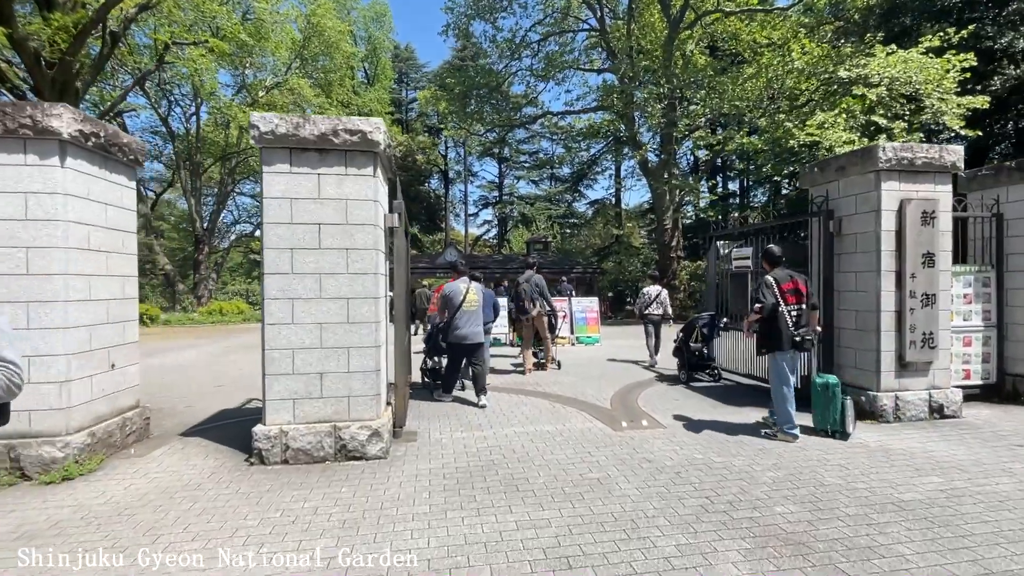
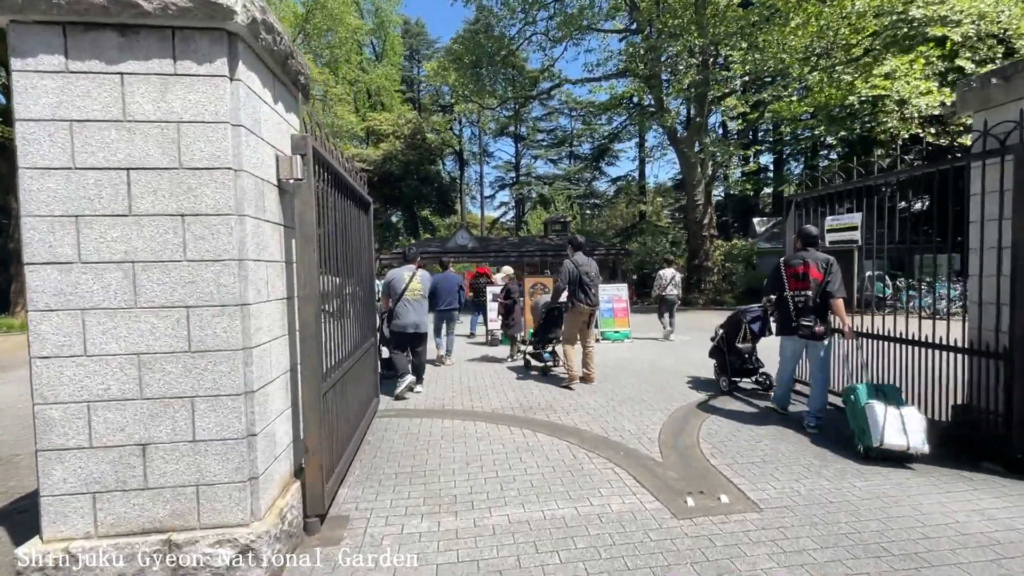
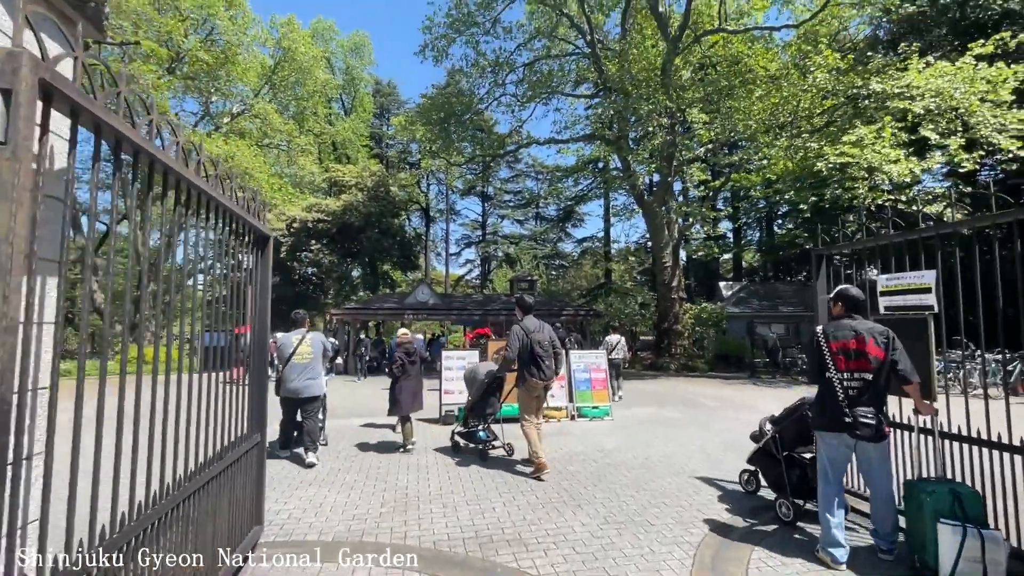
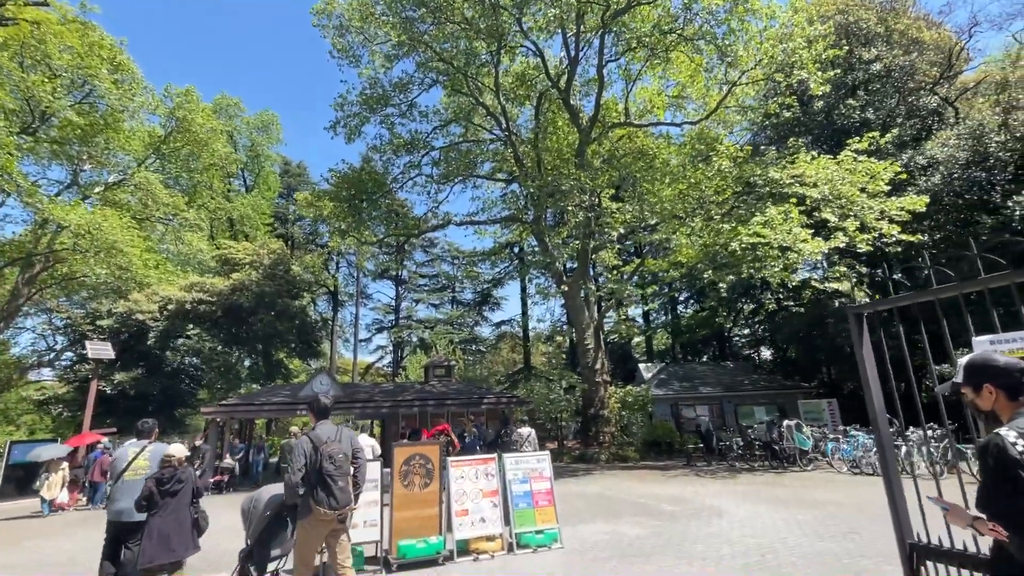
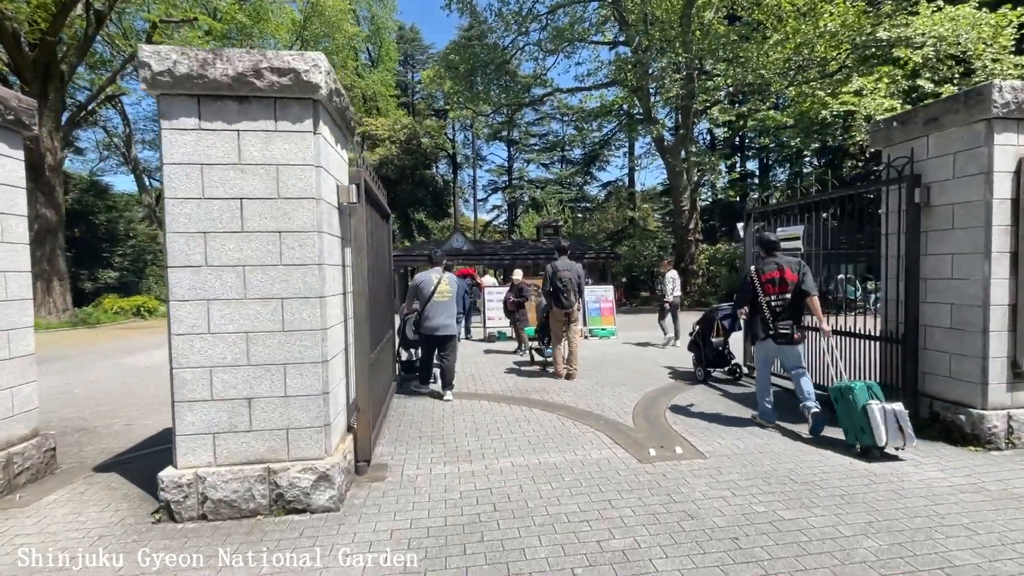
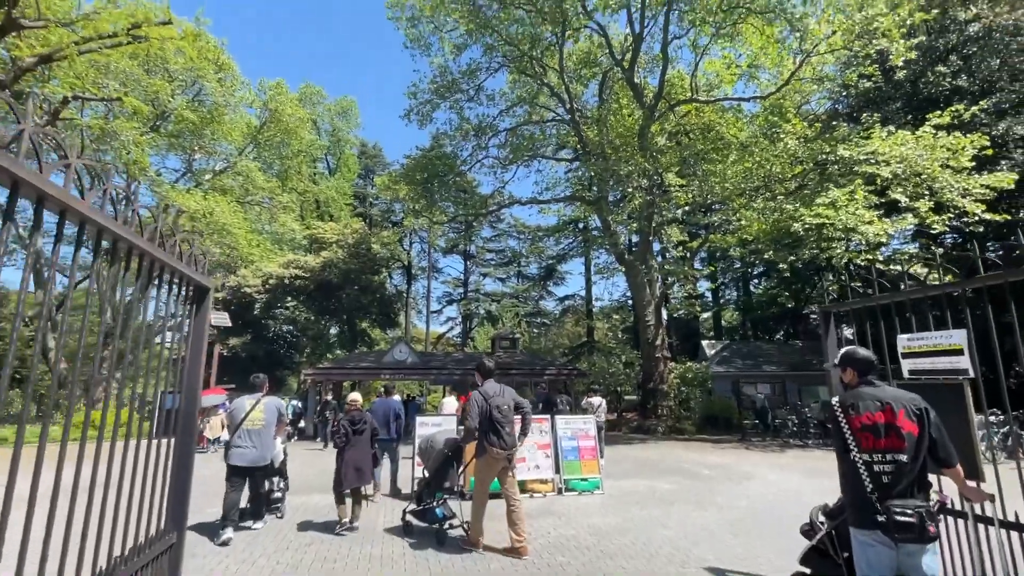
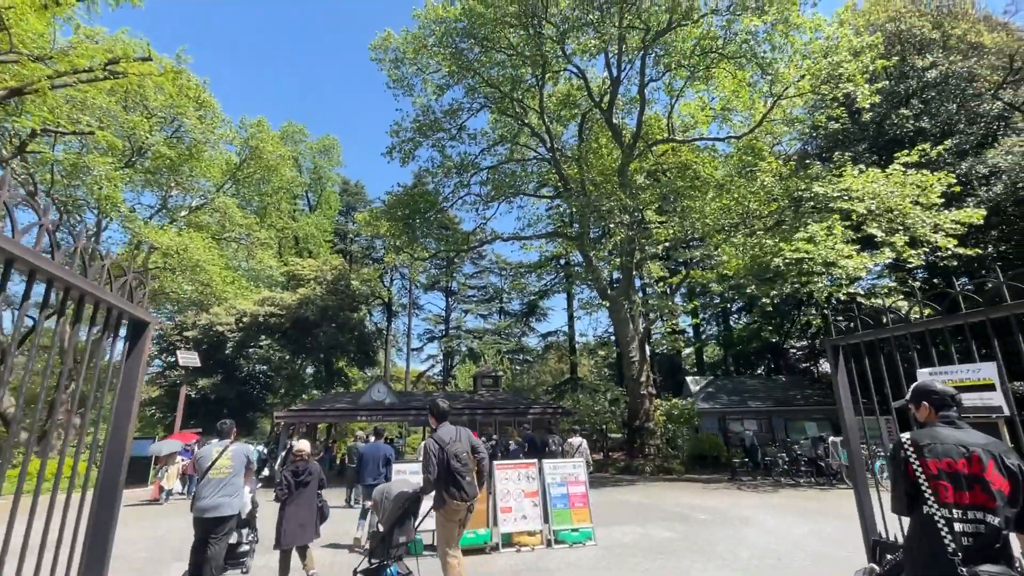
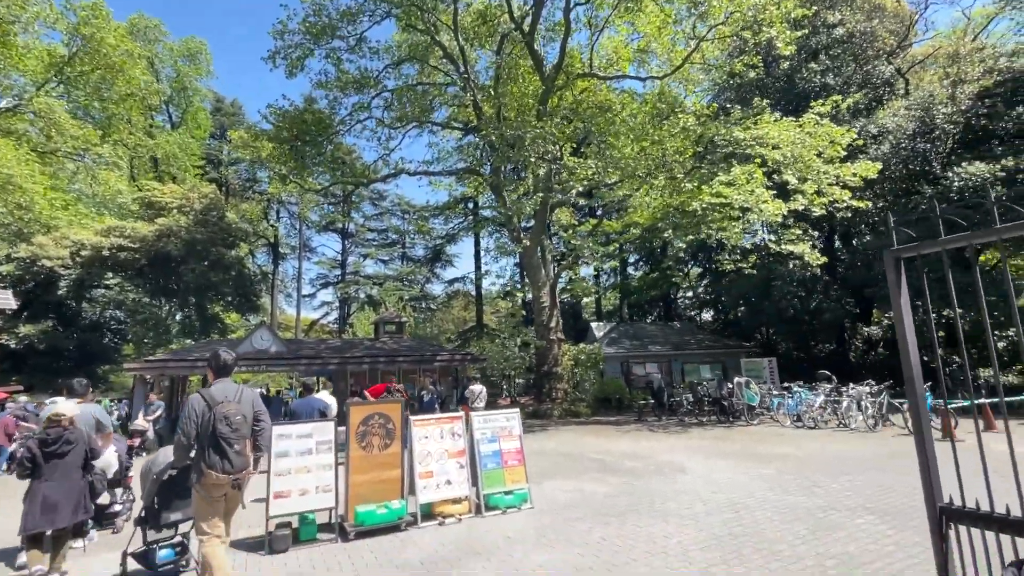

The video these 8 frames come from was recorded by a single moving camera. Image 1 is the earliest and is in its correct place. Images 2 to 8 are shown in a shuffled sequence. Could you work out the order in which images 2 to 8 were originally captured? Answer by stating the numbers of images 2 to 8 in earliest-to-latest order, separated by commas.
5, 2, 3, 6, 7, 4, 8
